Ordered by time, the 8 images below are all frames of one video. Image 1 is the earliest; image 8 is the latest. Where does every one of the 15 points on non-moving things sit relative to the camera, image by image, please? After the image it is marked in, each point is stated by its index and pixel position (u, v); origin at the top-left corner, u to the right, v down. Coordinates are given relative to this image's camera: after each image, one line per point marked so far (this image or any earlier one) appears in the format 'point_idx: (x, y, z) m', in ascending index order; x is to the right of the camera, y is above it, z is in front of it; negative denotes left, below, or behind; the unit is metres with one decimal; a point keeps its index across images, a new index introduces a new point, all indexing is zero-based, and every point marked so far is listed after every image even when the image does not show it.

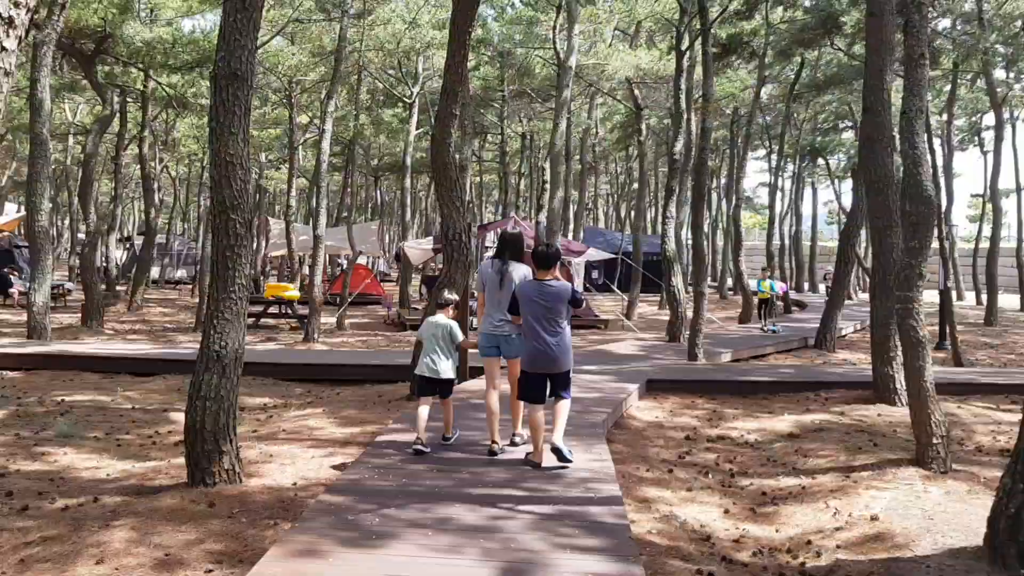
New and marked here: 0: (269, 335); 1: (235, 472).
0: (-4.5, -0.9, +17.1) m
1: (-1.7, -1.1, +5.7) m
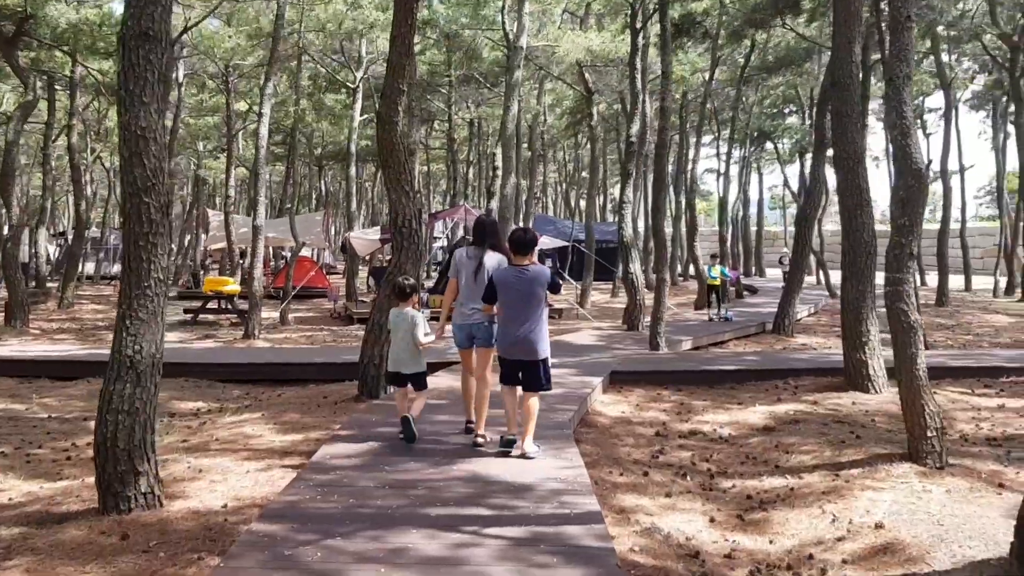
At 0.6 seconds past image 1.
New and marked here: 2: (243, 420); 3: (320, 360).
0: (-5.3, -0.8, +16.2) m
1: (-1.9, -1.1, +4.9) m
2: (-2.3, -1.1, +7.9) m
3: (-2.1, -0.8, +10.3) m
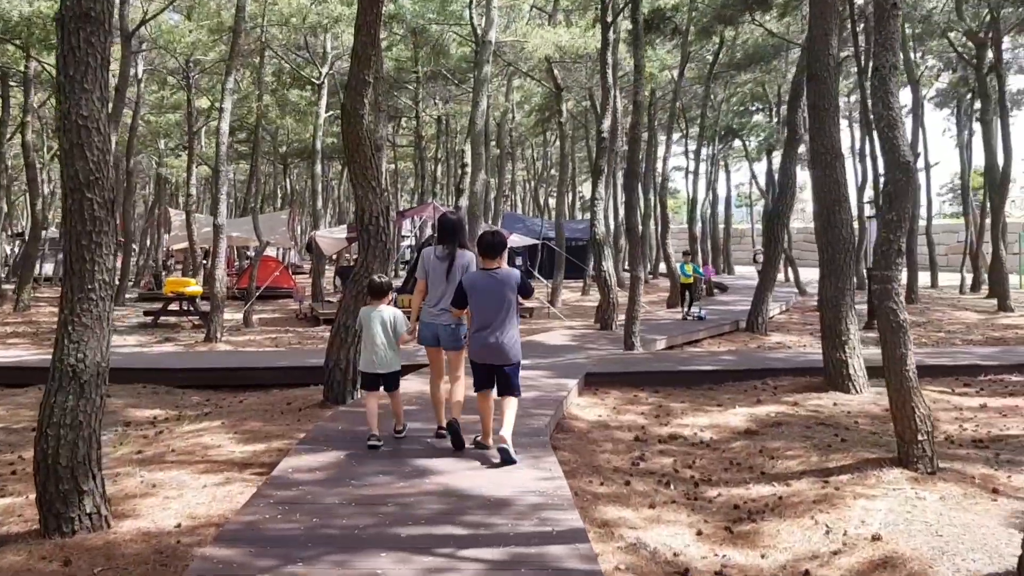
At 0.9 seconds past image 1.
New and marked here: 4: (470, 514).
0: (-5.8, -0.8, +15.7) m
1: (-2.0, -1.1, +4.6) m
2: (-2.5, -1.1, +7.5) m
3: (-2.4, -0.8, +9.9) m
4: (-0.2, -1.0, +4.3) m
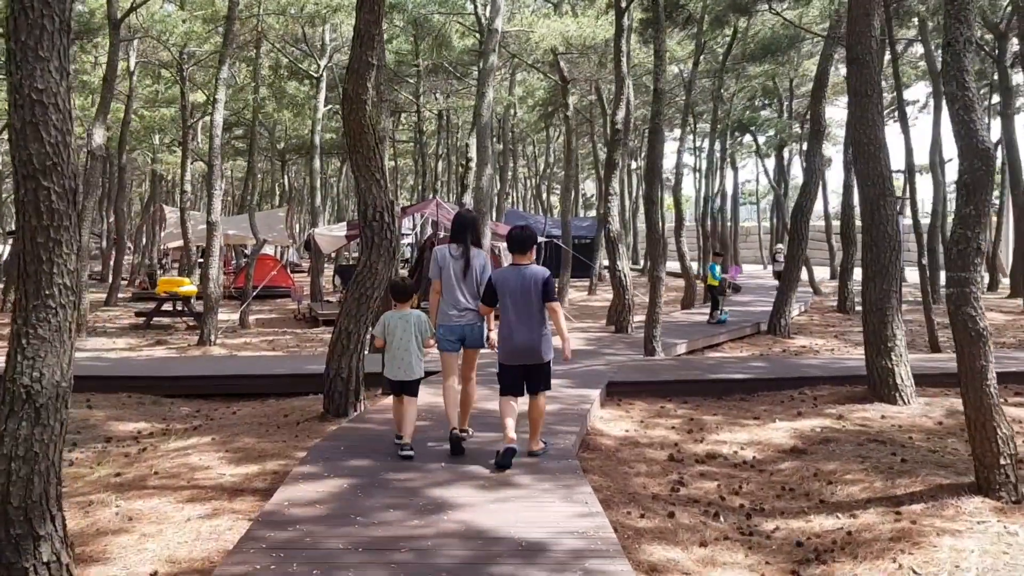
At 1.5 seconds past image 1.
0: (-5.7, -0.8, +15.0) m
1: (-1.9, -1.1, +3.8) m
2: (-2.4, -1.1, +6.8) m
3: (-2.3, -0.8, +9.2) m
4: (0.0, -1.1, +3.6) m
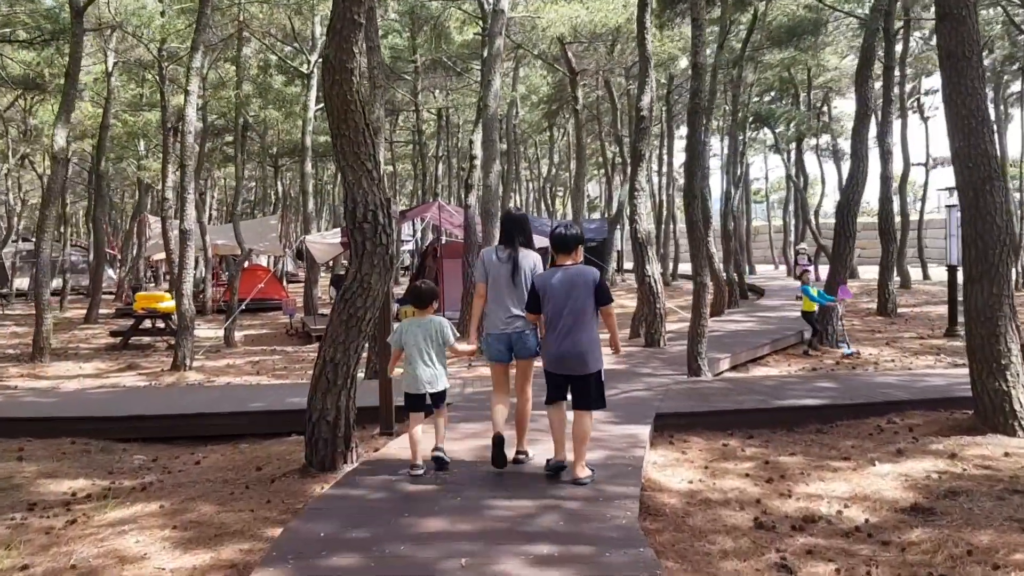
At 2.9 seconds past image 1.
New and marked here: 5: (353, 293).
0: (-5.5, -1.0, +13.5) m
1: (-1.7, -1.2, +2.3) m
2: (-2.2, -1.3, +5.3) m
3: (-2.1, -1.0, +7.6) m
4: (+0.1, -1.1, +2.1) m
5: (-1.0, 0.0, +5.8) m
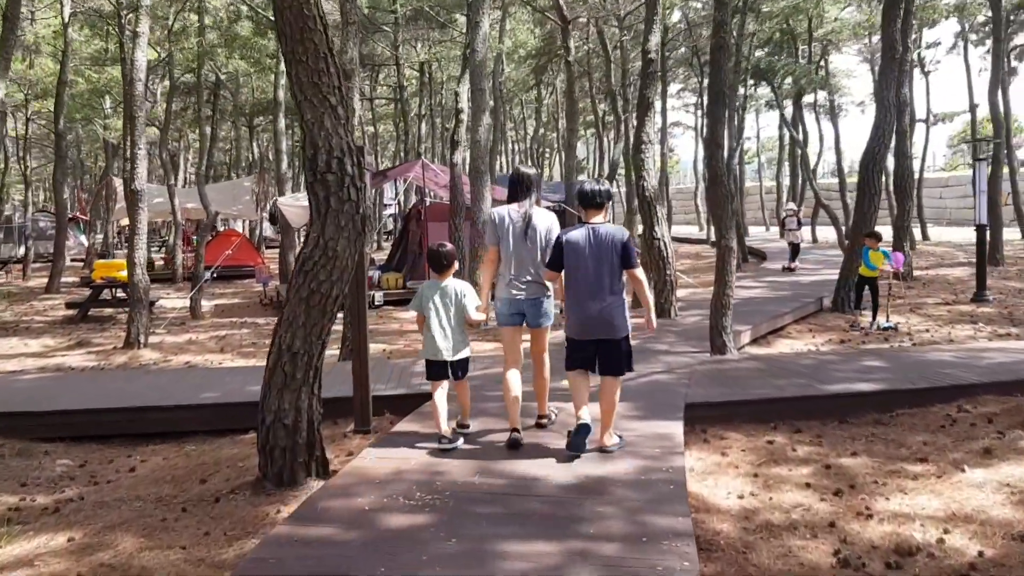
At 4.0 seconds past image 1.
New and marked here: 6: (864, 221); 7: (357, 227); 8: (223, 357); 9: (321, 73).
0: (-5.6, -0.6, +12.2) m
1: (-1.6, -1.2, +1.1) m
2: (-2.1, -1.2, +4.1) m
3: (-2.1, -0.7, +6.4) m
4: (+0.2, -1.1, +0.9) m
5: (-1.0, +0.1, +4.5) m
6: (+4.4, +0.9, +11.6) m
7: (-0.8, +0.3, +4.6) m
8: (-3.1, -0.7, +9.9) m
9: (-0.9, +1.0, +4.5) m
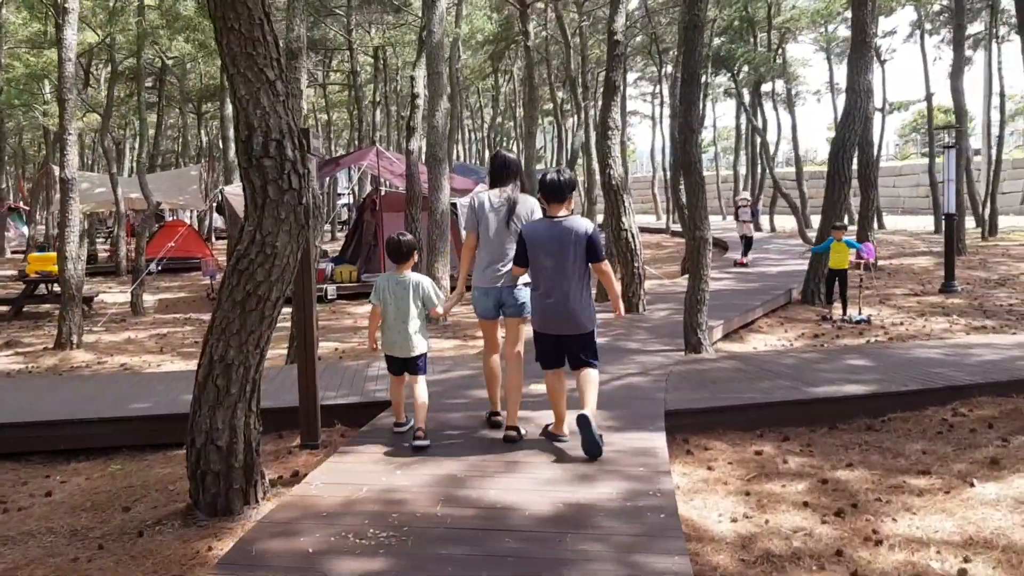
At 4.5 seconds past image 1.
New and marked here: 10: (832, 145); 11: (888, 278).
0: (-6.1, -0.6, +11.4) m
1: (-1.6, -1.3, +0.5) m
2: (-2.2, -1.2, +3.5) m
3: (-2.3, -0.7, +5.8) m
4: (+0.3, -1.2, +0.4) m
5: (-1.1, +0.1, +4.0) m
6: (+3.9, +1.0, +11.2) m
7: (-0.9, +0.3, +4.0) m
8: (-3.5, -0.7, +9.2) m
9: (-1.1, +1.0, +3.9) m
10: (+4.0, +1.7, +11.5) m
11: (+6.0, +0.2, +14.8) m
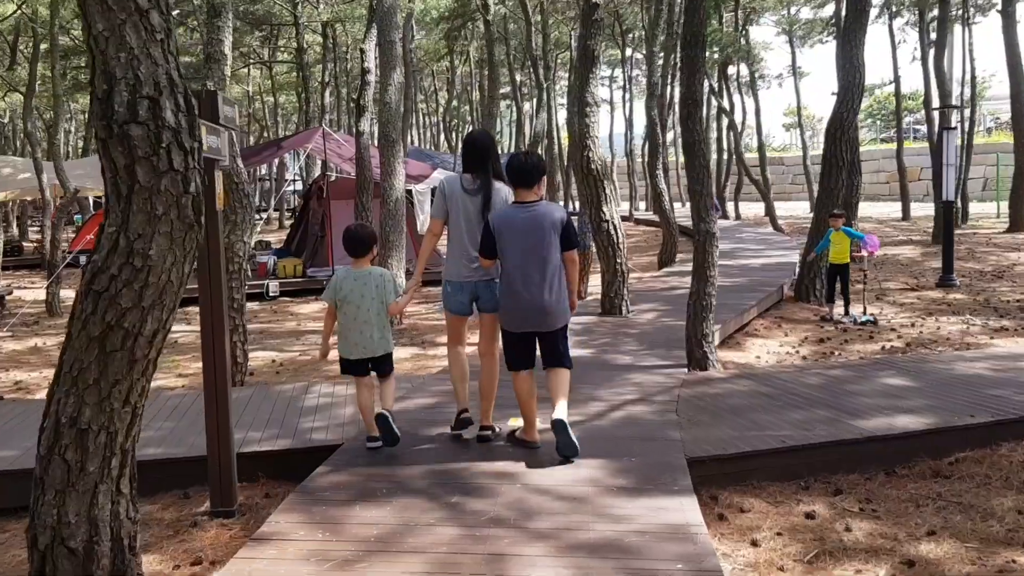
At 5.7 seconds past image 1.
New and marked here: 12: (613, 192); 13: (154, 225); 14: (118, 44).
0: (-6.5, -0.6, +9.9) m
1: (-1.4, -1.4, -0.7) m
2: (-2.3, -1.3, +2.2) m
3: (-2.4, -0.8, +4.5) m
4: (+0.4, -1.3, -0.8) m
5: (-1.1, 0.0, +2.7) m
6: (+3.5, +1.0, +10.1) m
7: (-1.0, +0.2, +2.8) m
8: (-3.7, -0.7, +7.8) m
9: (-1.1, +0.9, +2.6) m
10: (+3.5, +1.8, +10.4) m
11: (+5.4, +0.3, +13.9) m
12: (+0.9, +0.9, +8.8) m
13: (-1.0, +0.2, +2.7) m
14: (-1.1, +0.7, +2.6) m
